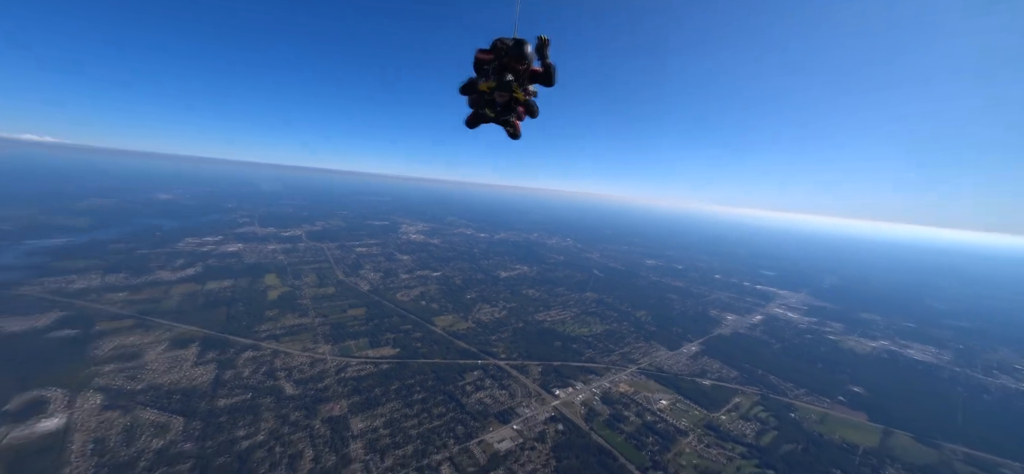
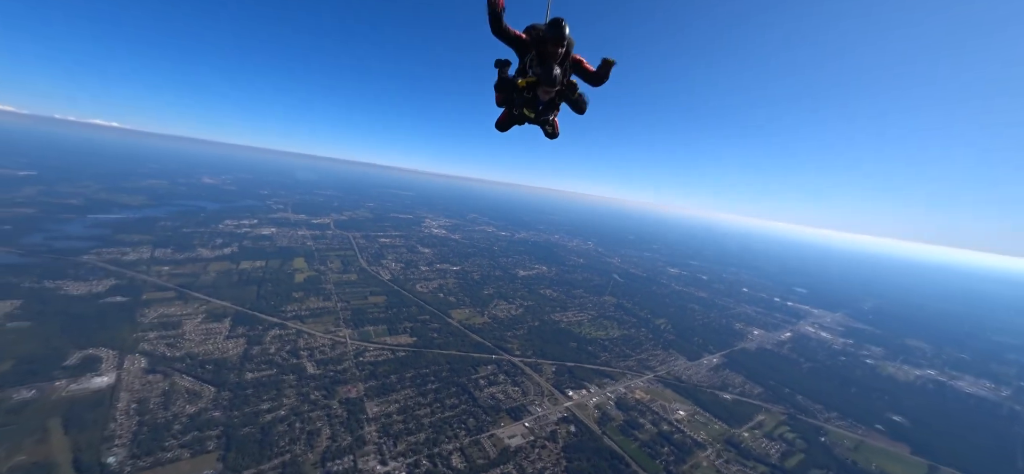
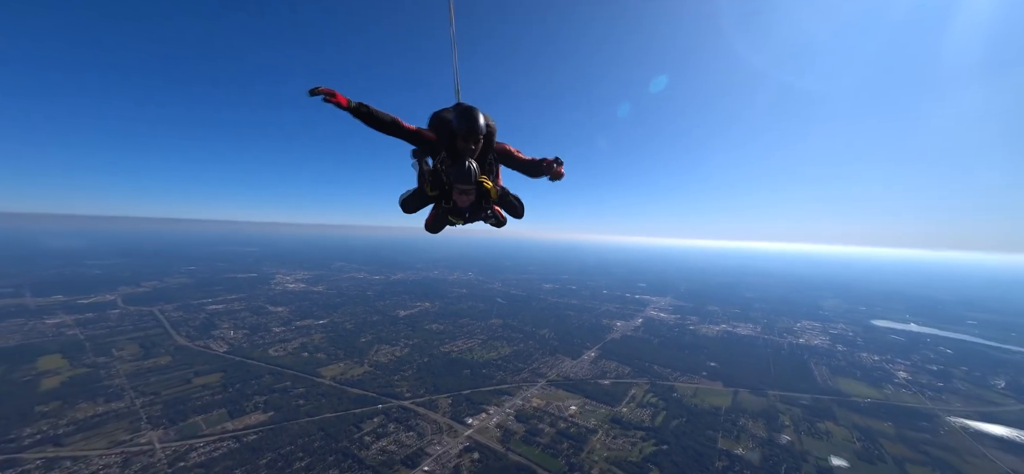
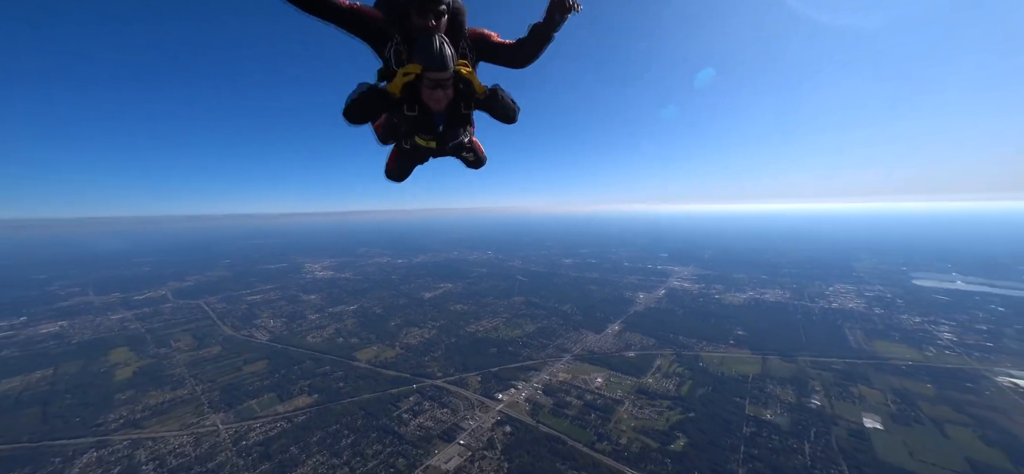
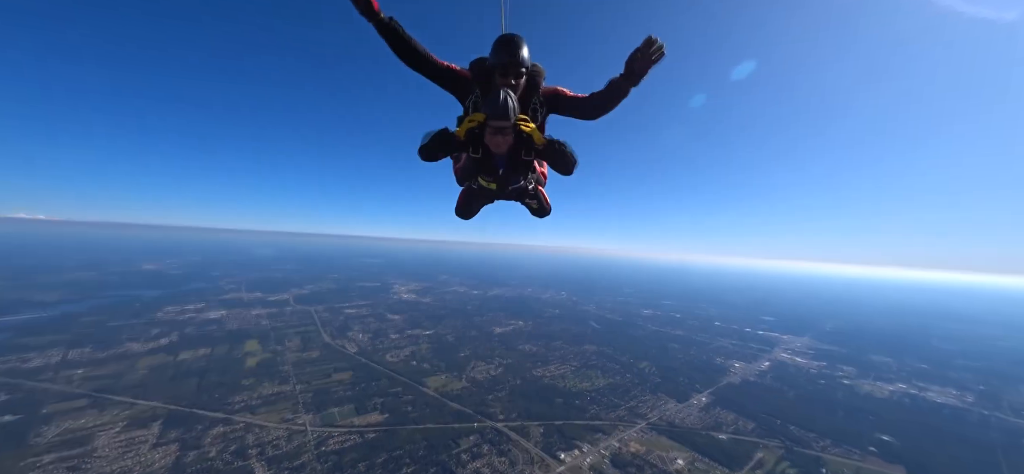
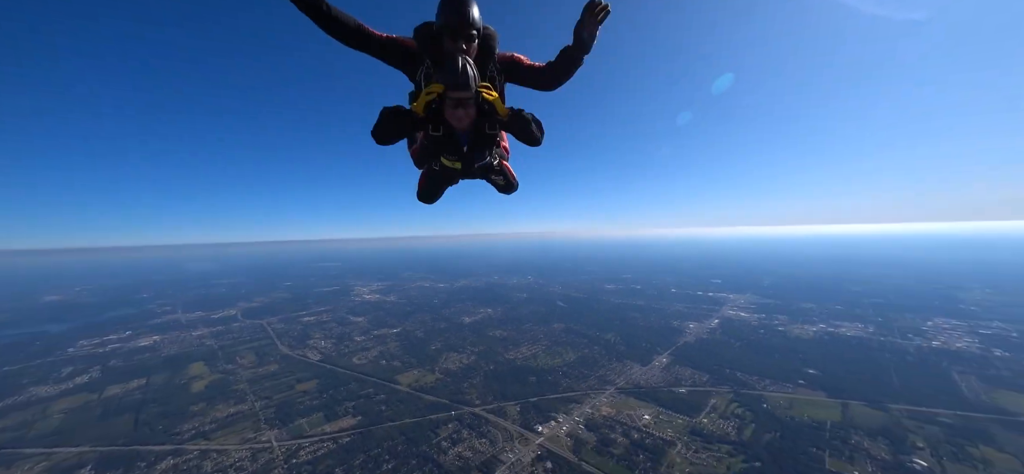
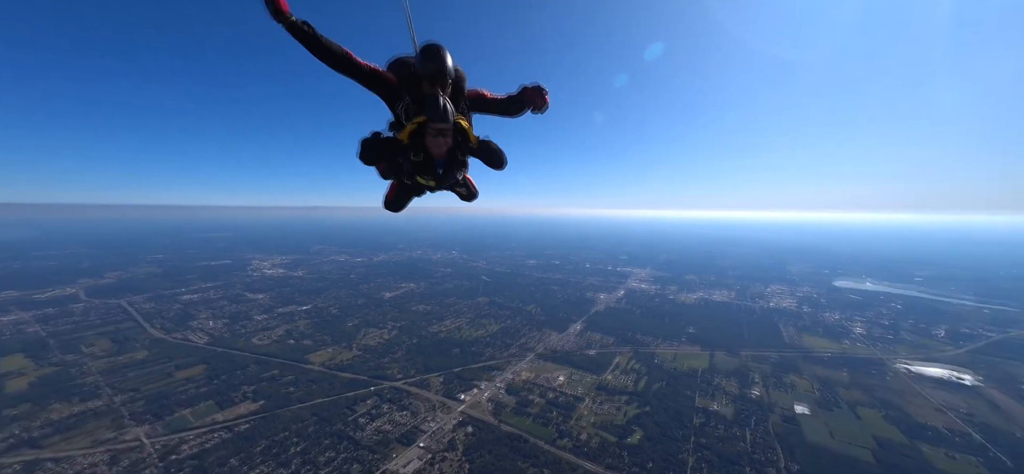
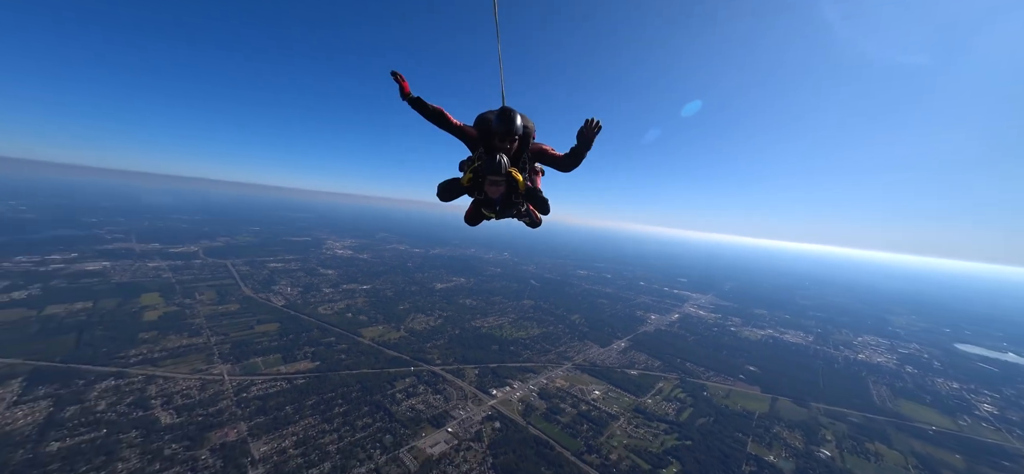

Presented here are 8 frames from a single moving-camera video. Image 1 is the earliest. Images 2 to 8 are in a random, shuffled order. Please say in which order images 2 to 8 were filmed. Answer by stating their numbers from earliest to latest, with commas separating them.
2, 5, 6, 4, 7, 3, 8
